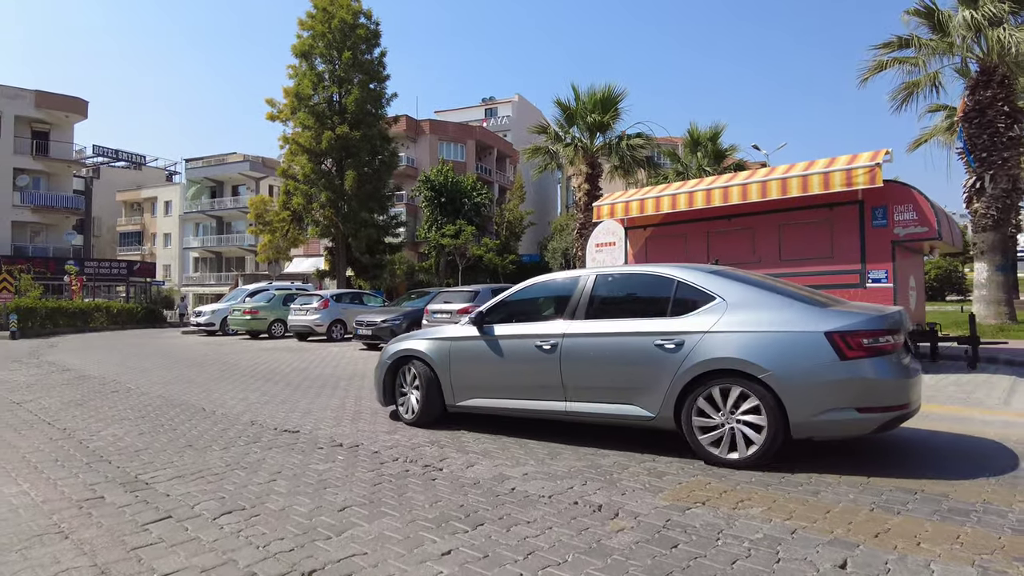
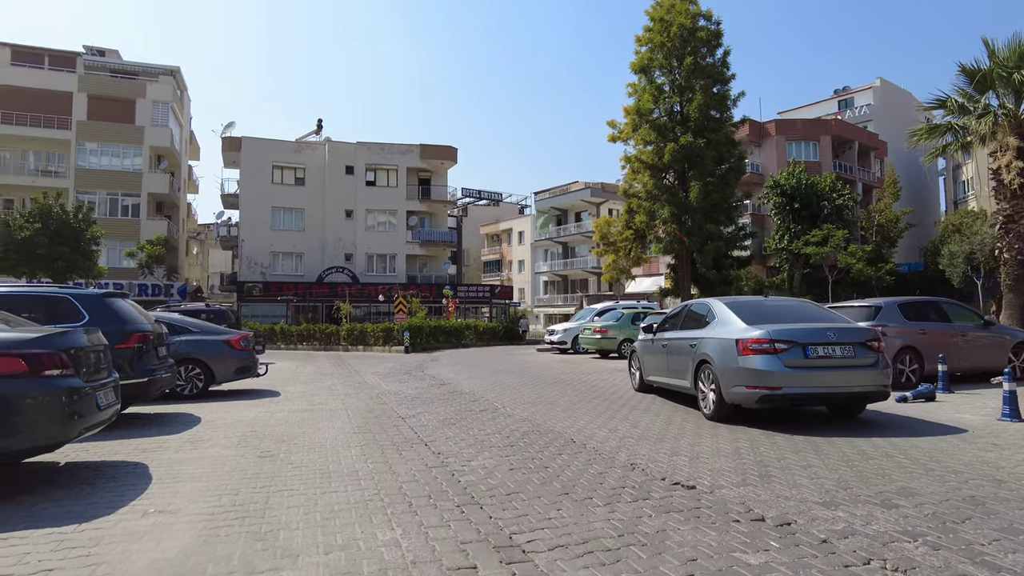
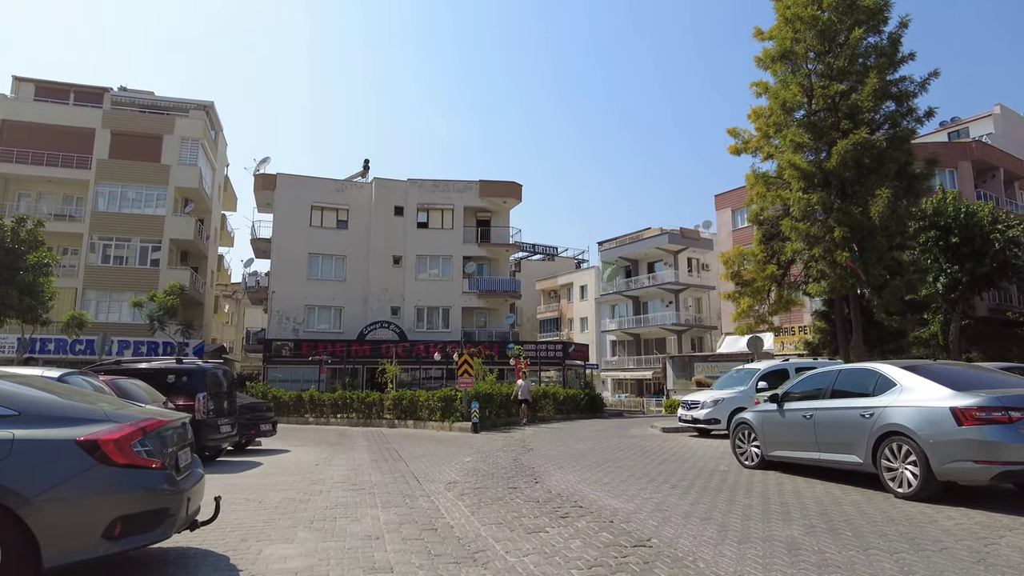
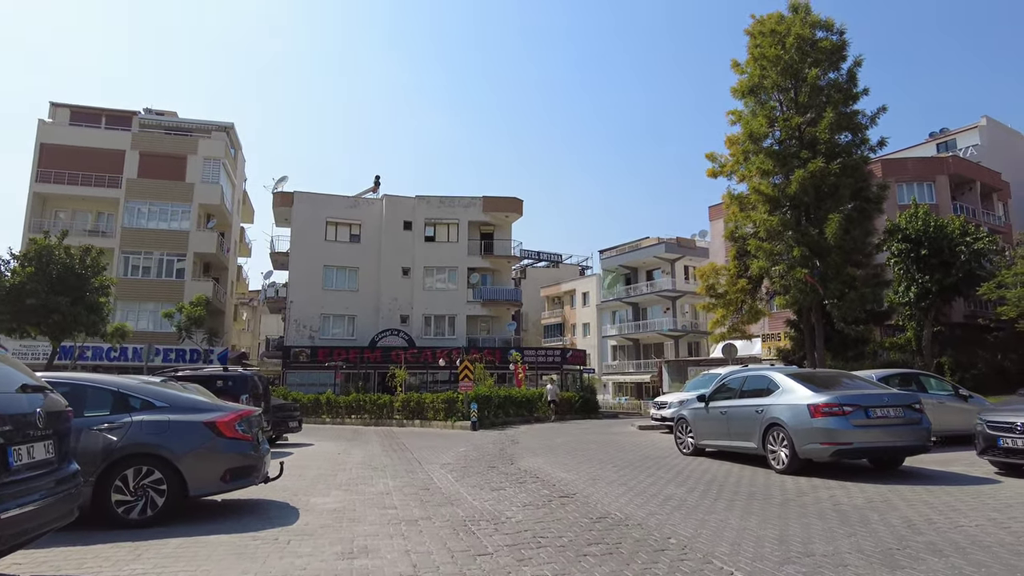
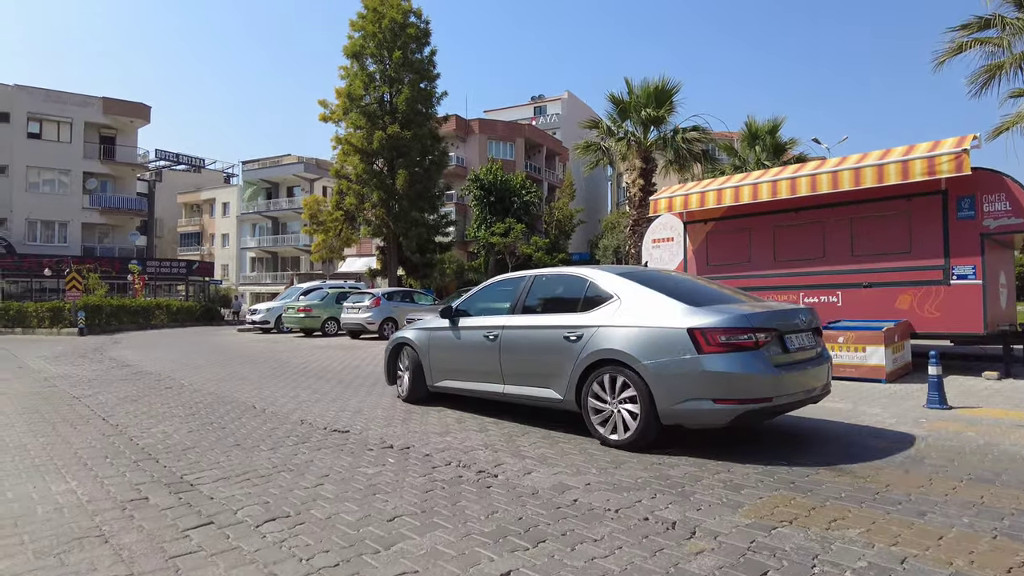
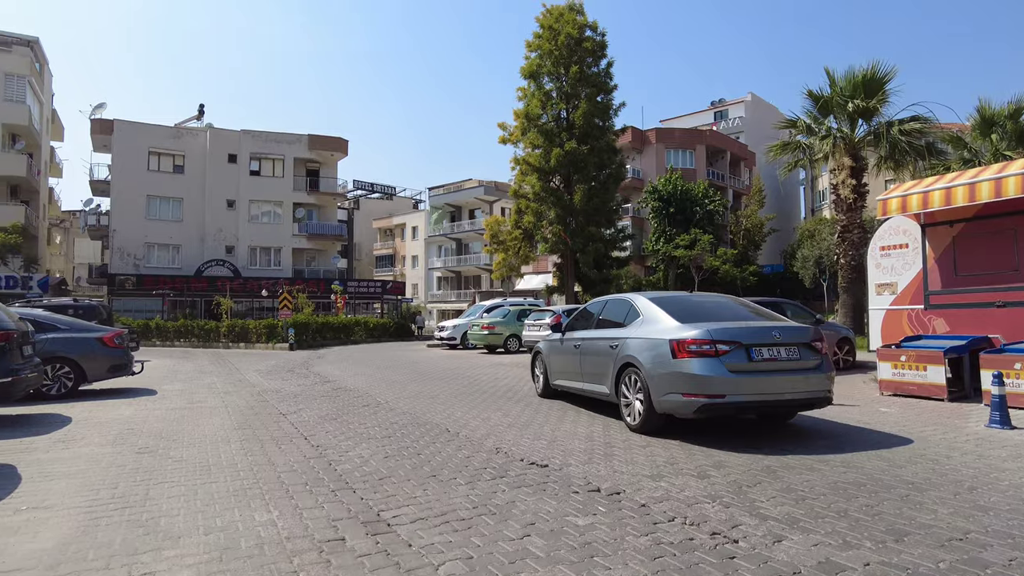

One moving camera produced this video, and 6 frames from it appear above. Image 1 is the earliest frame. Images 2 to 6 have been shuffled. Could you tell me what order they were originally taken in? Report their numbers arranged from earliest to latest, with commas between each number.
5, 6, 2, 4, 3
